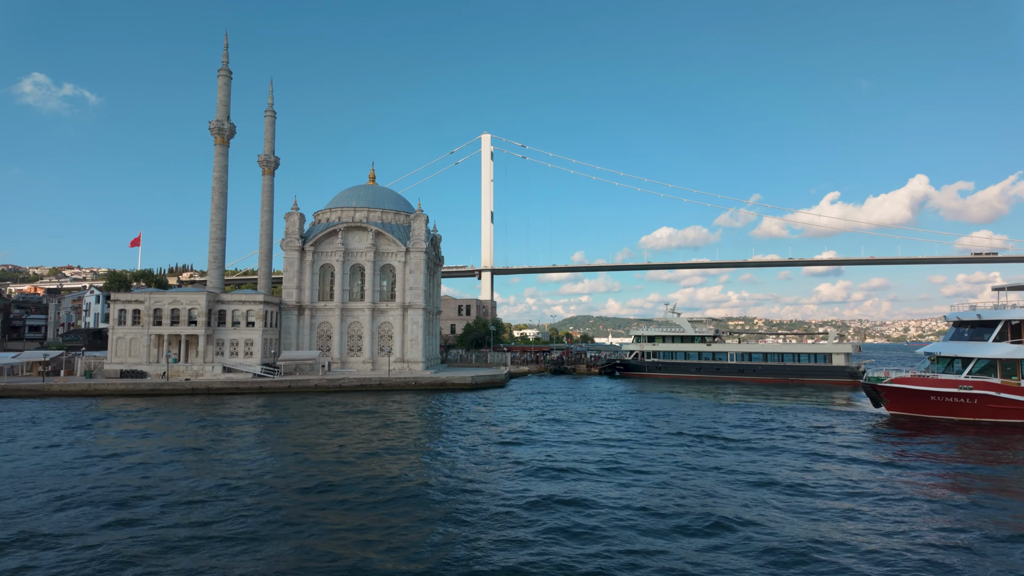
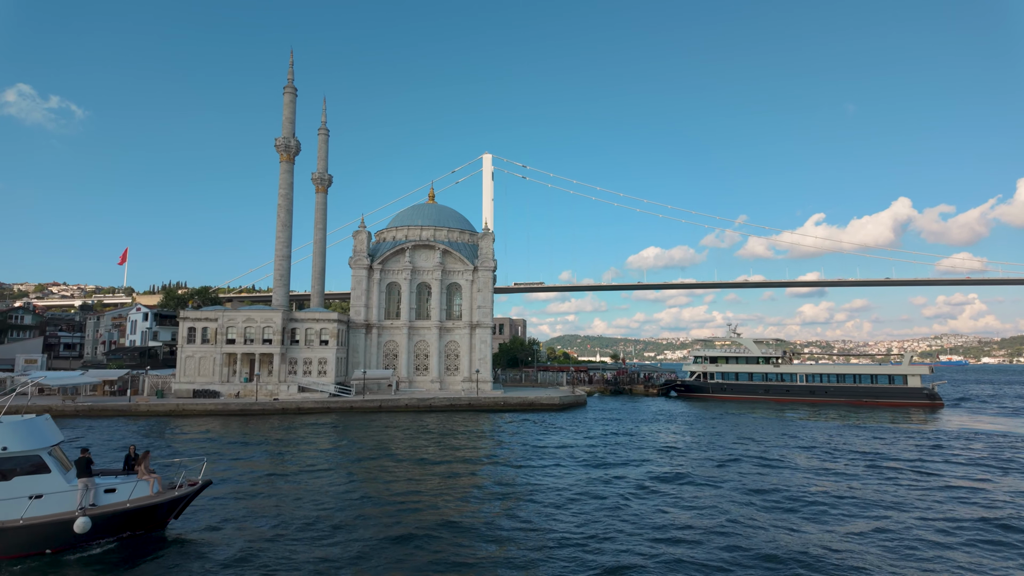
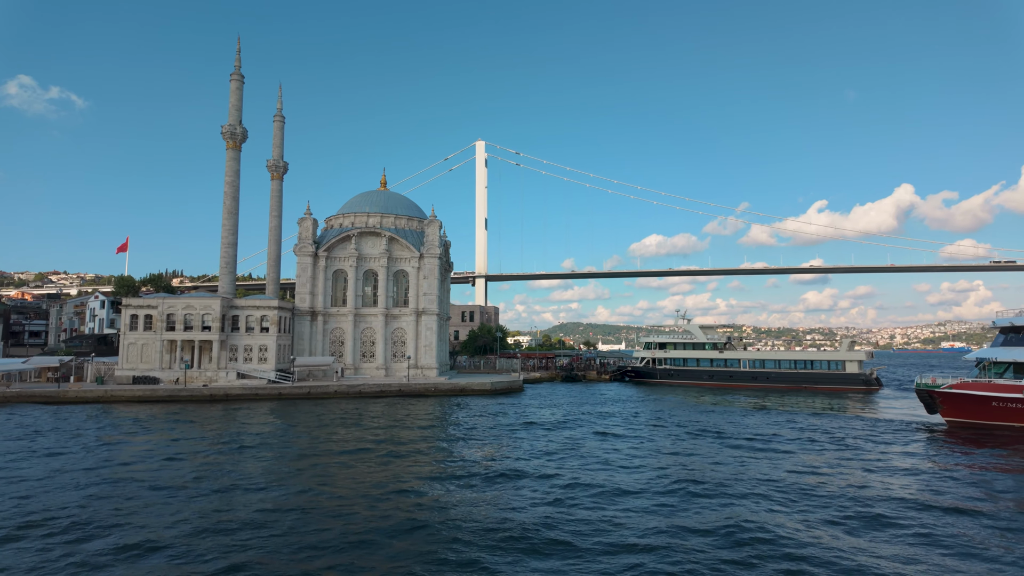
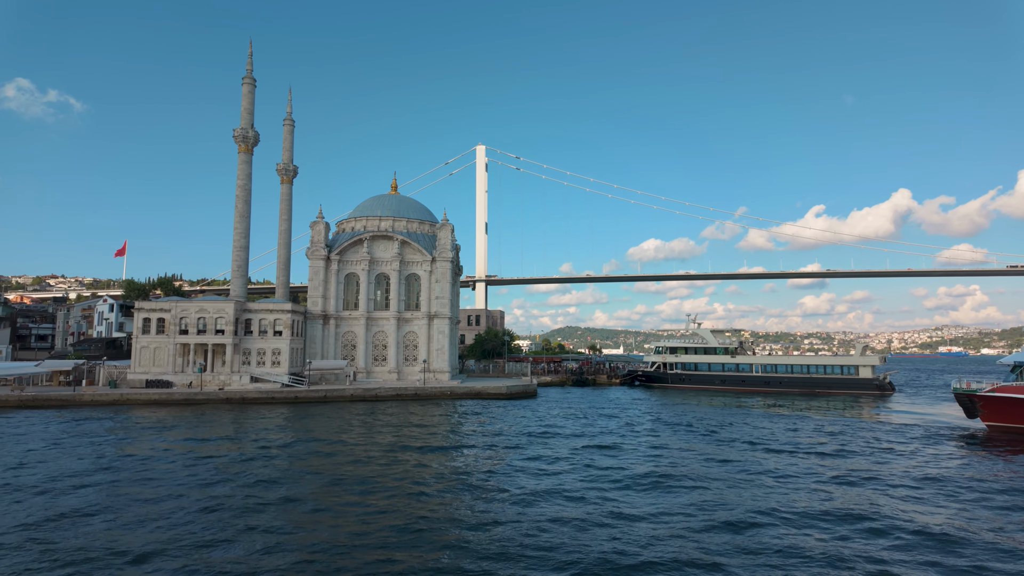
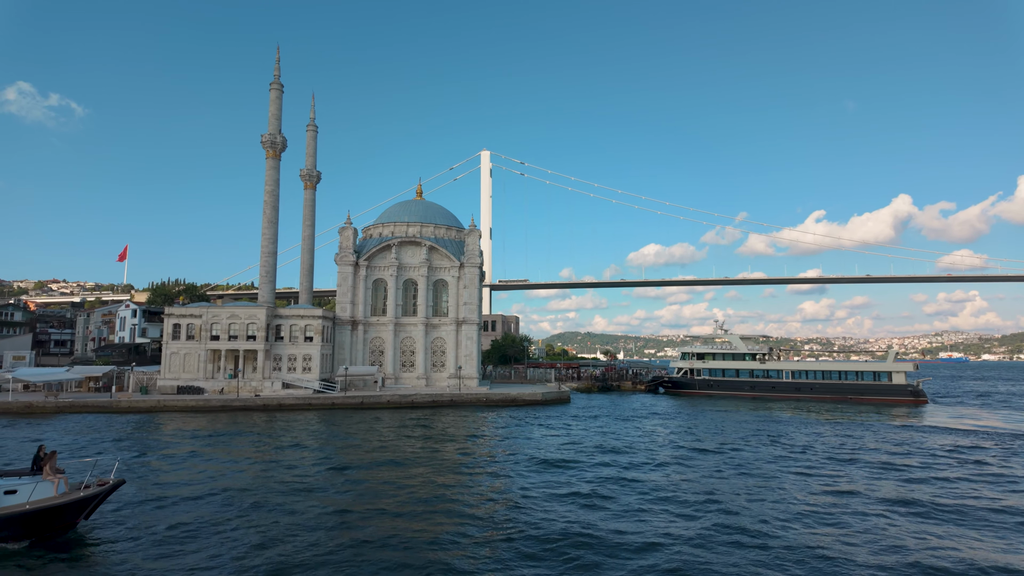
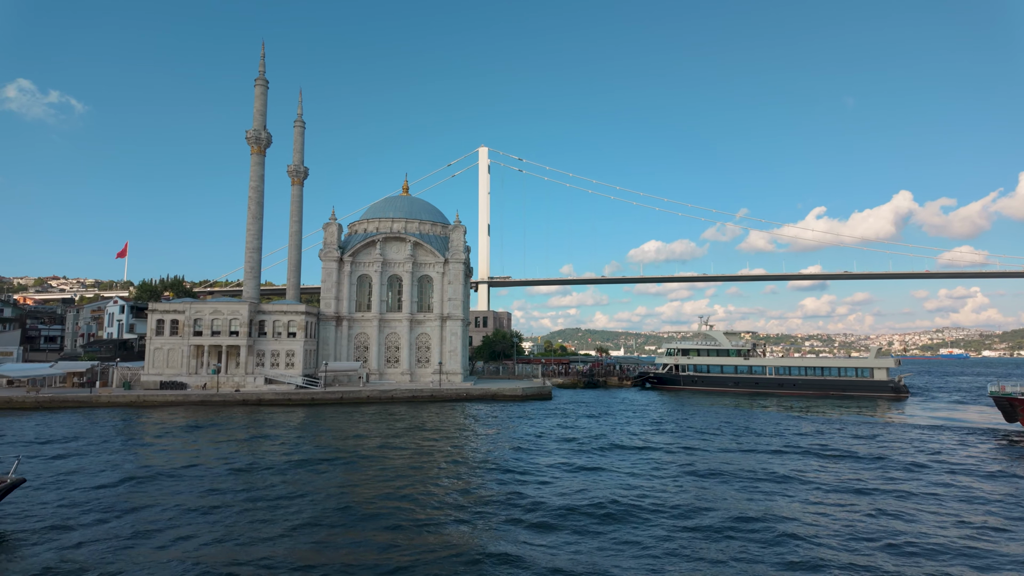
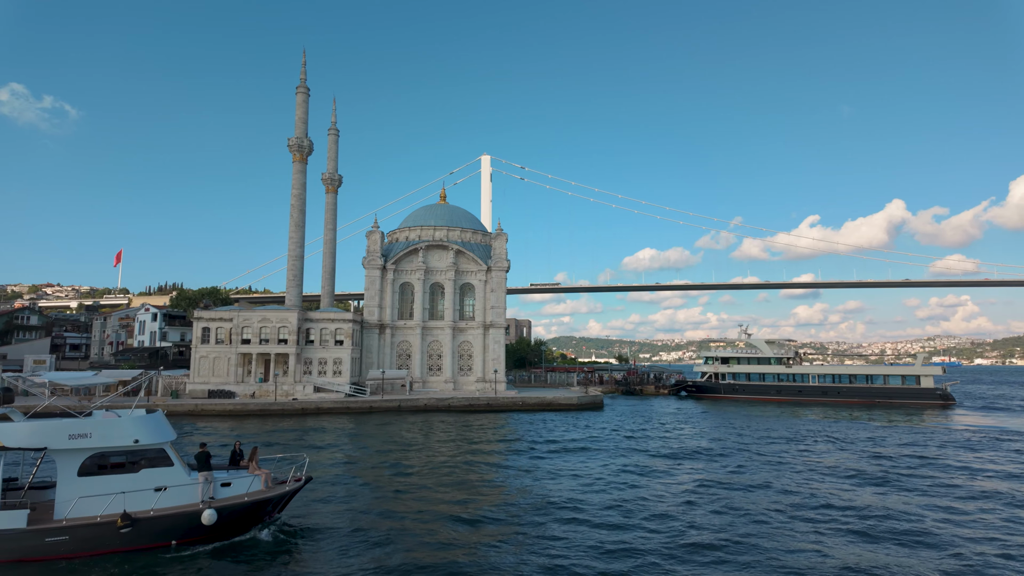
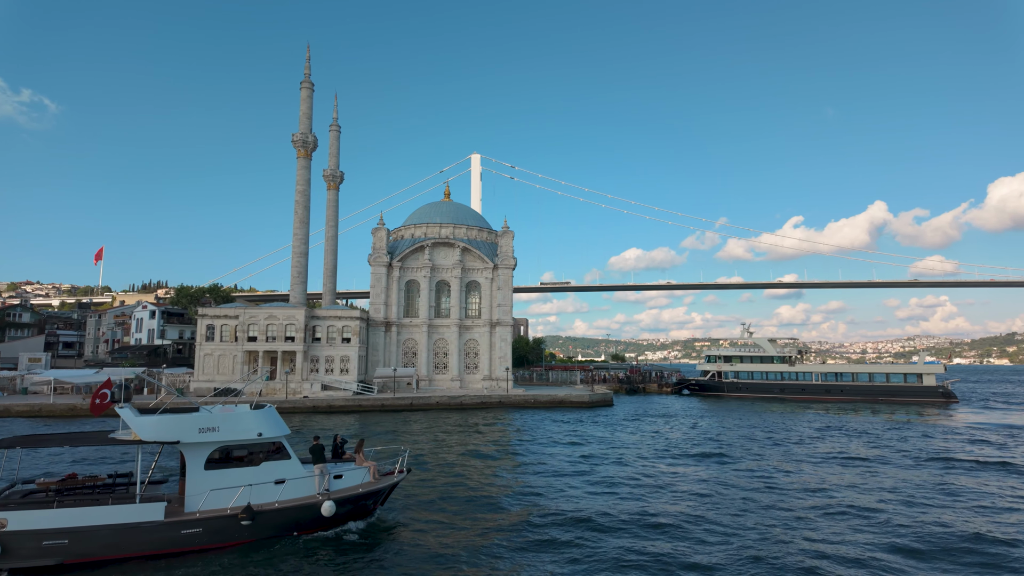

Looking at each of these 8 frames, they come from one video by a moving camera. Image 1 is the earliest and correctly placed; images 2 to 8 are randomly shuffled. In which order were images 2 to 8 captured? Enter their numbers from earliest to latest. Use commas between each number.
3, 4, 6, 5, 2, 7, 8
